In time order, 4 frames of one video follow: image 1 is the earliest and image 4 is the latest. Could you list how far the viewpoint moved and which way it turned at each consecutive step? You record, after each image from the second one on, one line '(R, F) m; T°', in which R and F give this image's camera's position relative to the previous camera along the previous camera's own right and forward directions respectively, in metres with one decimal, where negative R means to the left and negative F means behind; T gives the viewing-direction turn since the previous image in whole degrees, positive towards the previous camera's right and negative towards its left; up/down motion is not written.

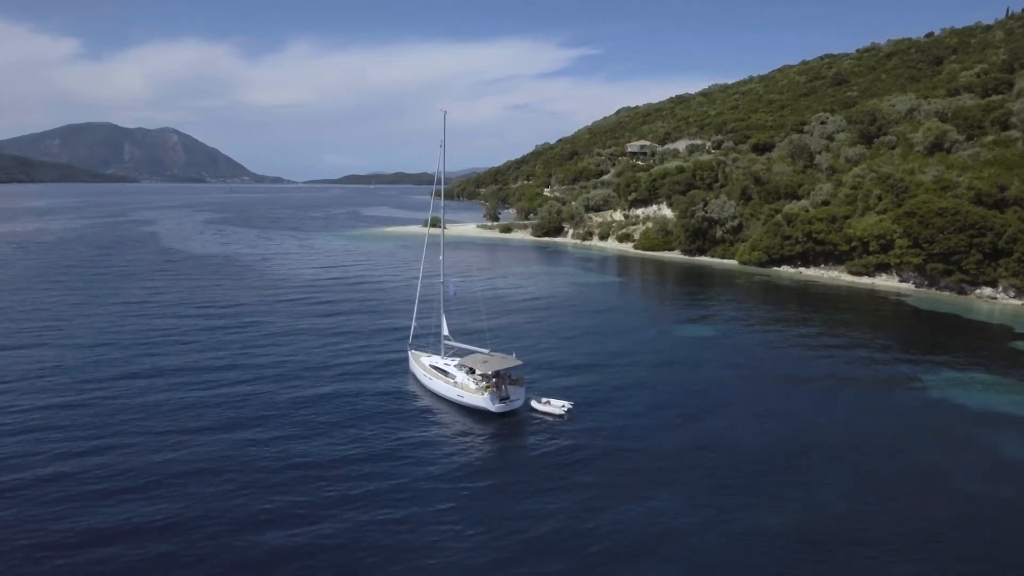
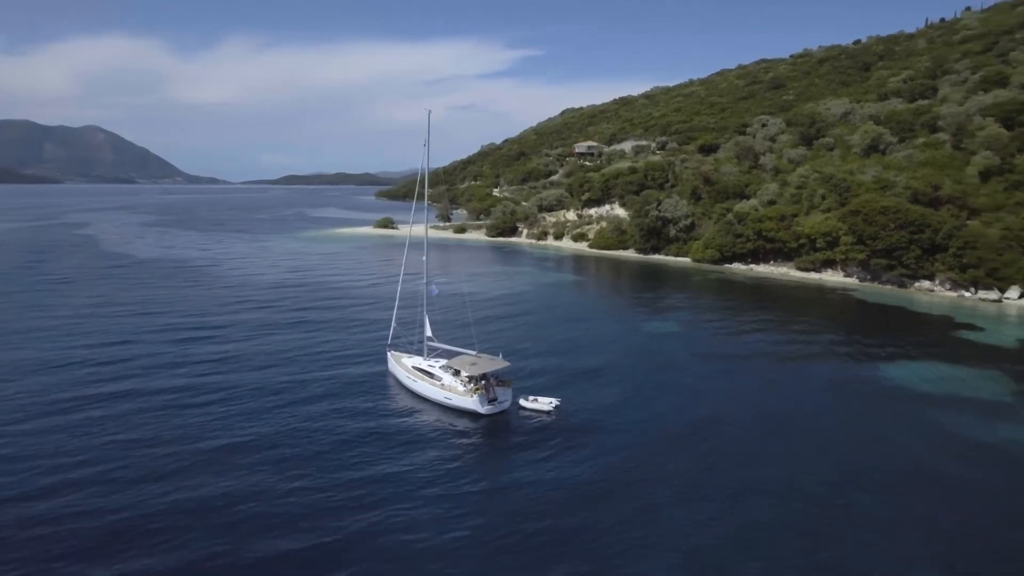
(-2.3, -0.1) m; +5°
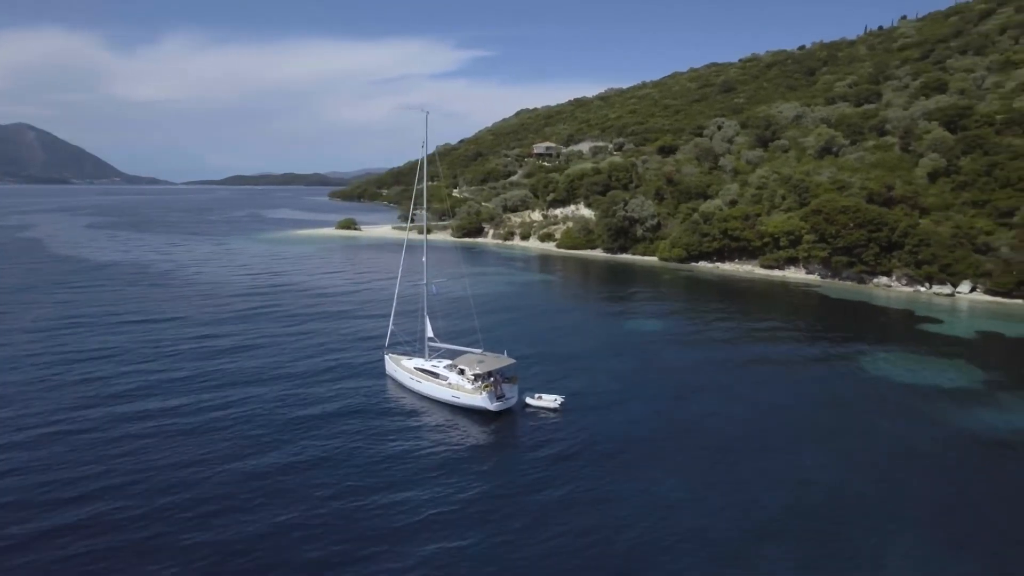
(-3.0, -0.4) m; +4°
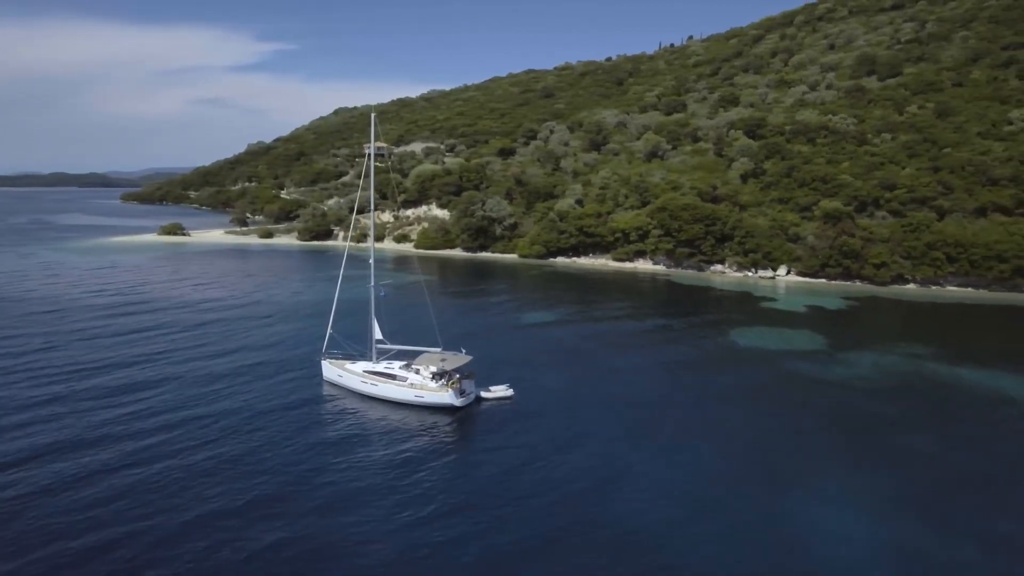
(-8.1, -1.0) m; +16°
